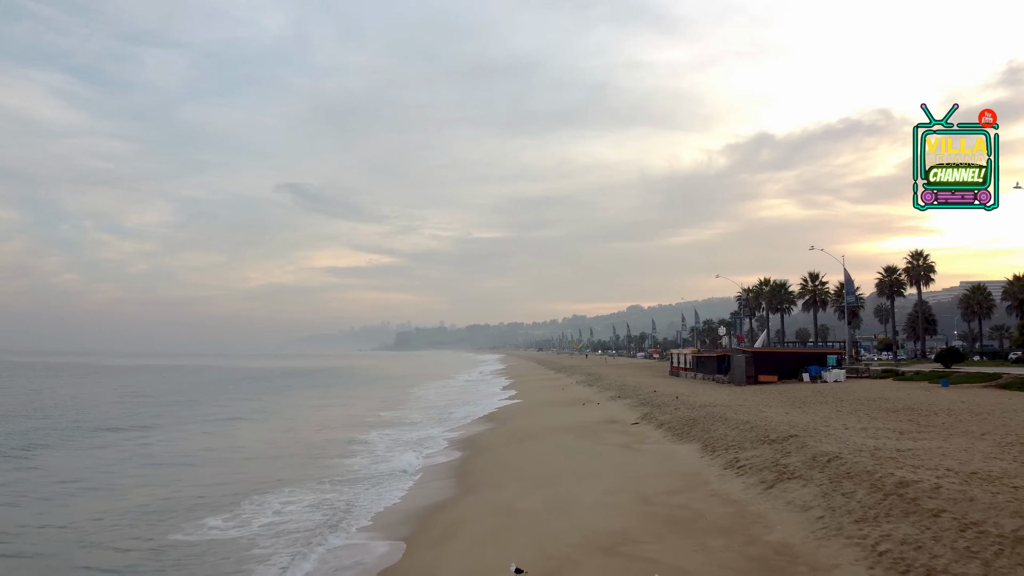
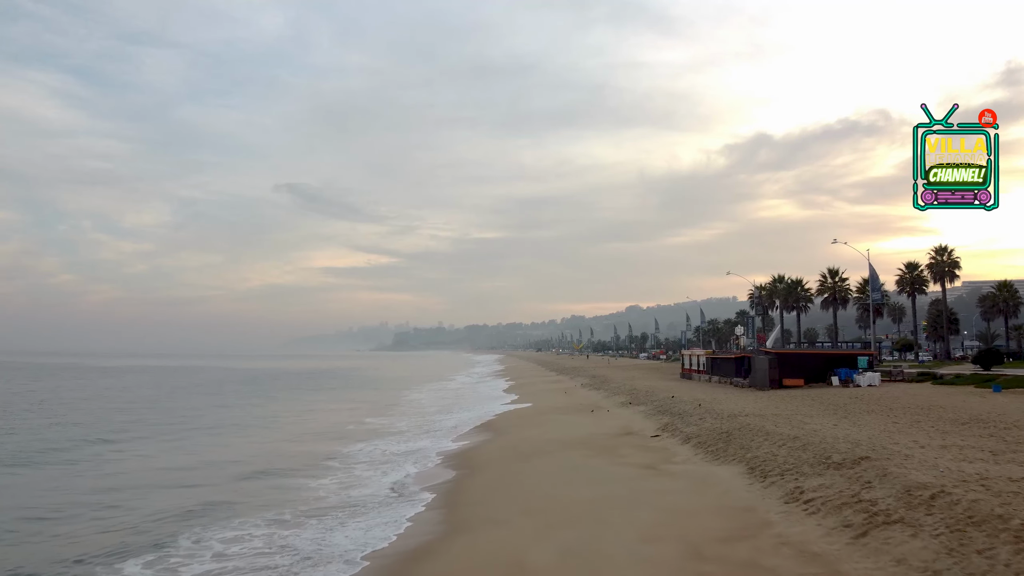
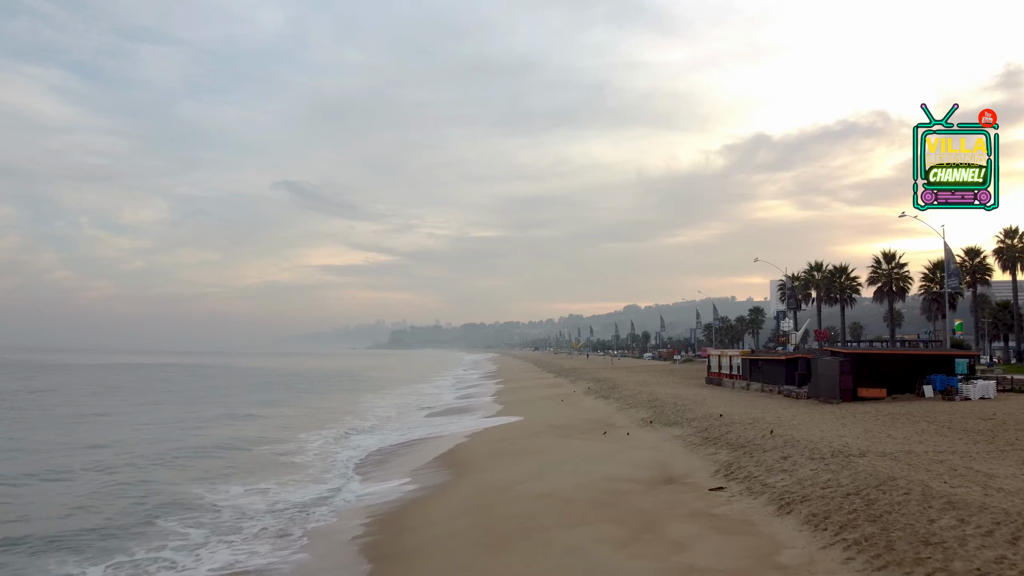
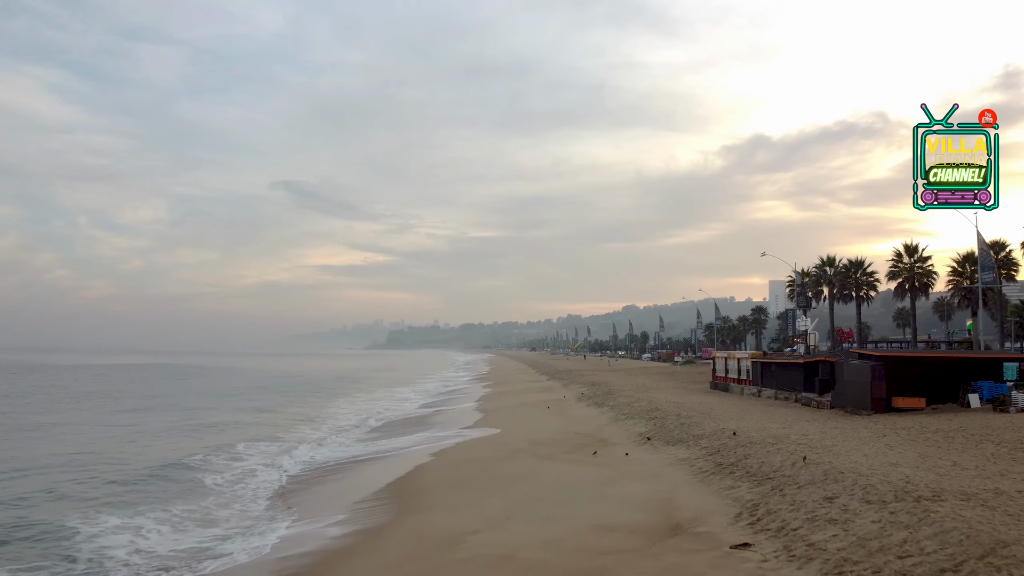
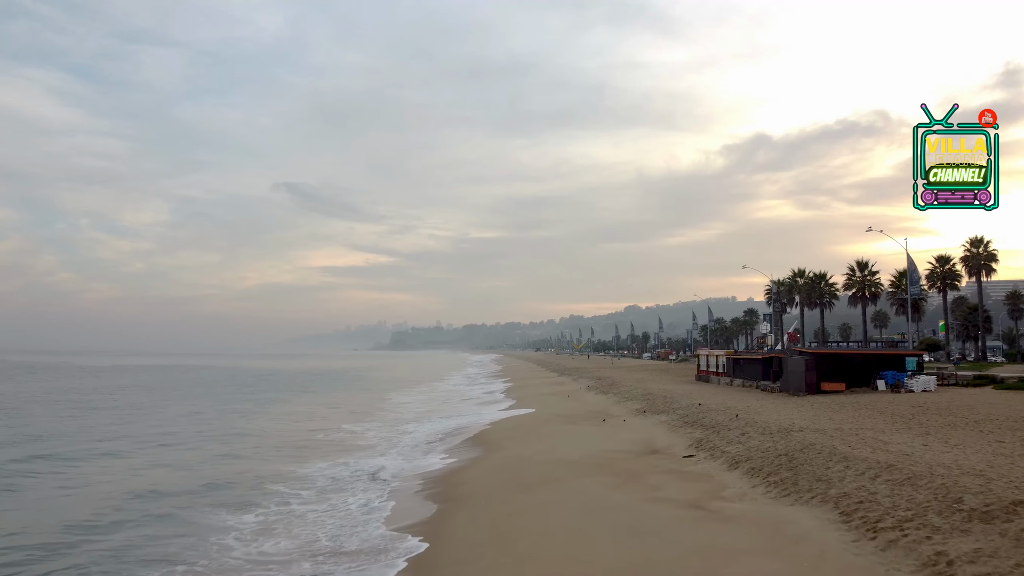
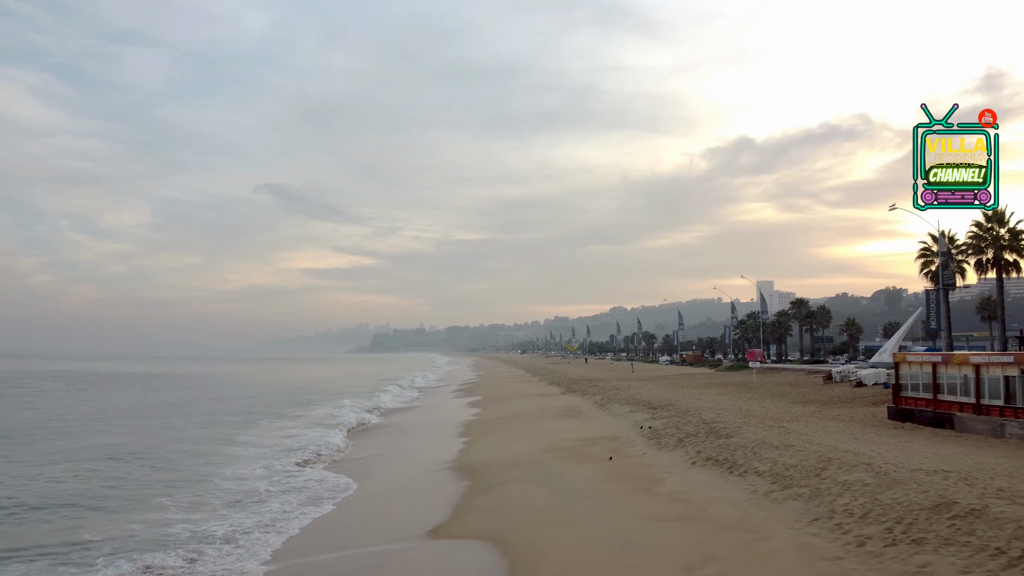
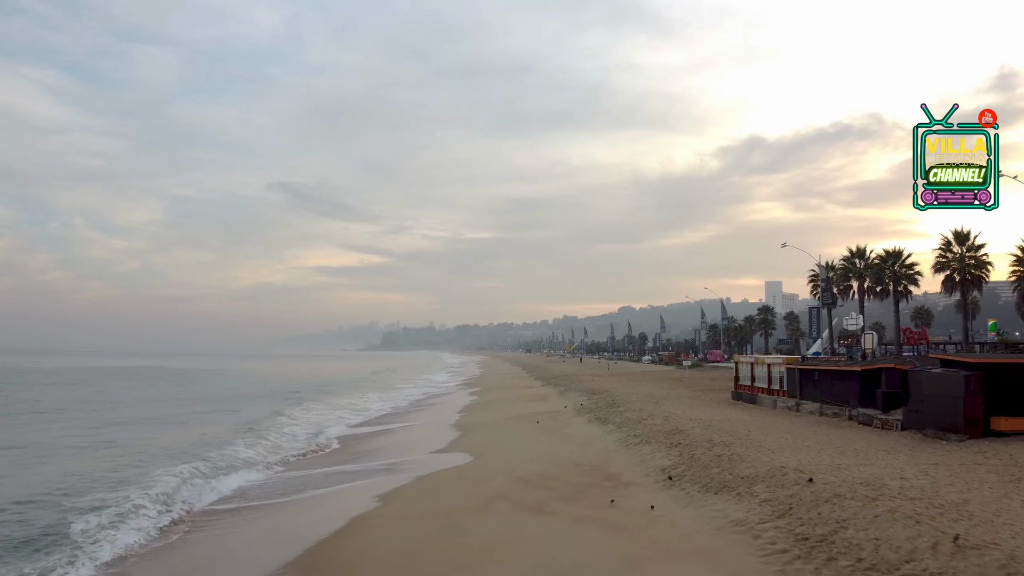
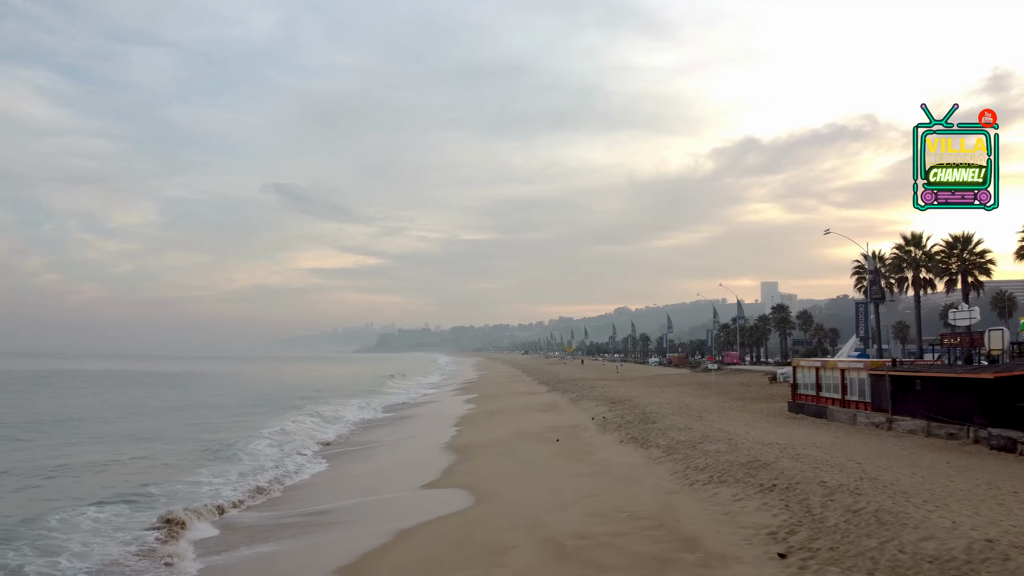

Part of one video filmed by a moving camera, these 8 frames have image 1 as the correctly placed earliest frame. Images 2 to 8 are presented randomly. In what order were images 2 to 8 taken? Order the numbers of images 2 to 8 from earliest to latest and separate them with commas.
2, 5, 3, 4, 7, 8, 6
